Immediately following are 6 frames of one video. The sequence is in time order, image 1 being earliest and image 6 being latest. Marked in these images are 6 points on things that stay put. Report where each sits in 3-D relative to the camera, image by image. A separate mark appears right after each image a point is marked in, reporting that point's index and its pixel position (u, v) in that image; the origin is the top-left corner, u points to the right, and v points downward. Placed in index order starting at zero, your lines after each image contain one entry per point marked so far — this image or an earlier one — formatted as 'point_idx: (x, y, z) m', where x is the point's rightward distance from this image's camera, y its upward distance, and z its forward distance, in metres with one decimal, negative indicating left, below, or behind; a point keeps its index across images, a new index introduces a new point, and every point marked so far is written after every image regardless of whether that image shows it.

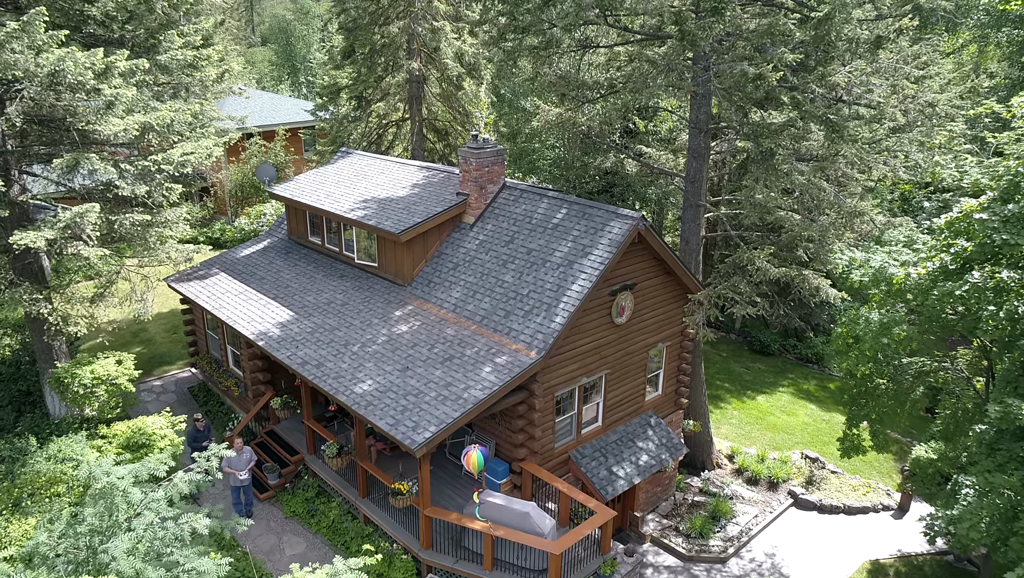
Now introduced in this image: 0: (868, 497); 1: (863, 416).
0: (+8.8, -5.2, +17.6) m
1: (+7.3, -2.7, +14.3) m
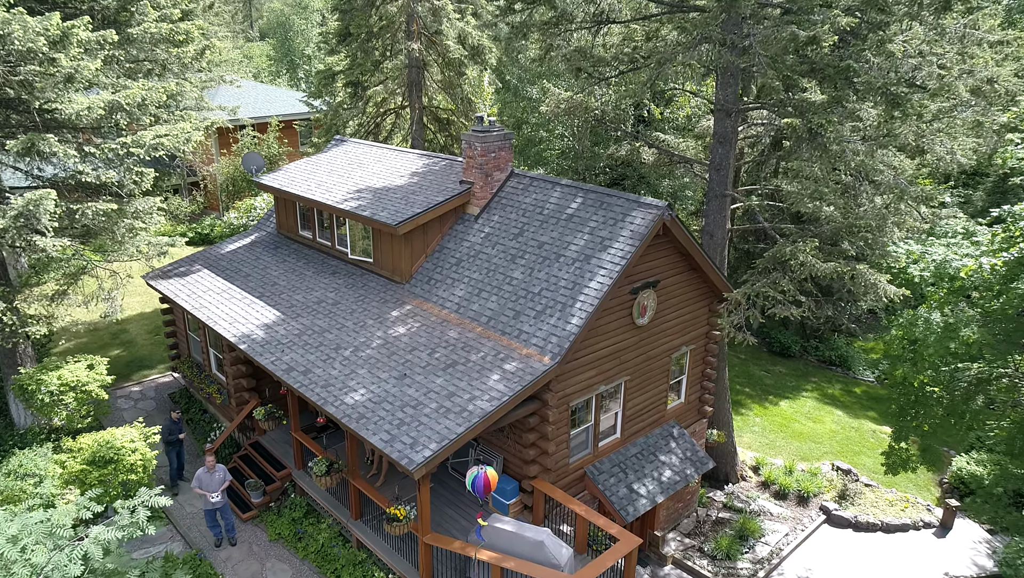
0: (+9.0, -5.1, +16.2) m
1: (+7.5, -2.7, +12.9) m
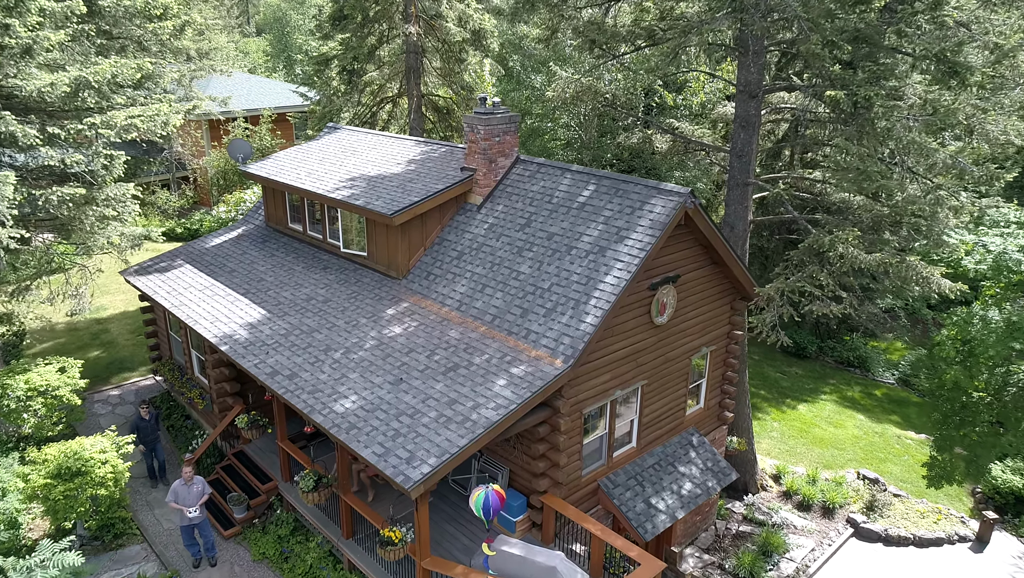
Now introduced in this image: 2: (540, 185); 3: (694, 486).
0: (+9.1, -5.0, +15.1) m
1: (+7.6, -2.6, +11.9) m
2: (+0.5, +1.8, +12.2) m
3: (+3.0, -3.3, +11.9) m
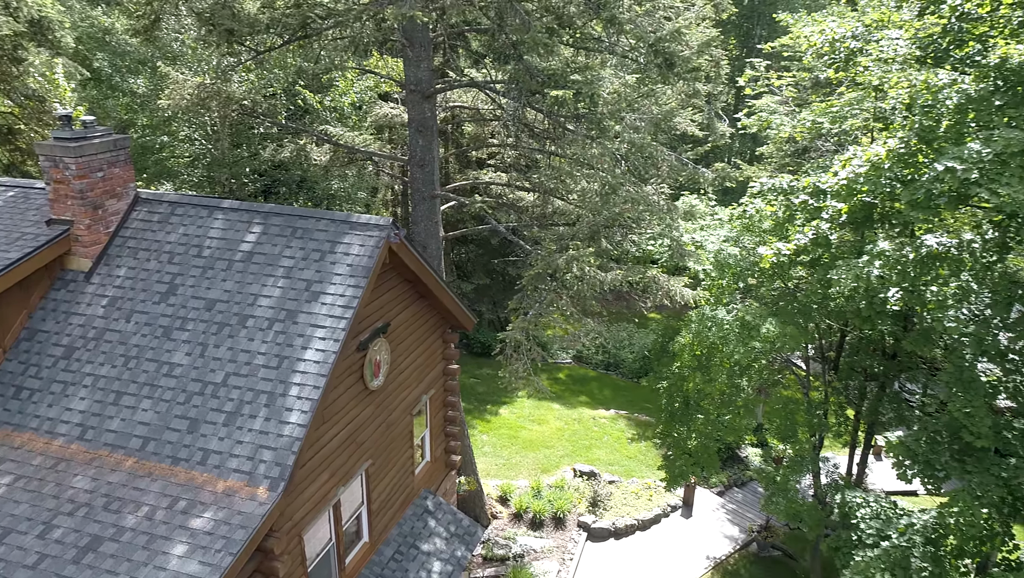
0: (+3.2, -4.7, +15.7) m
1: (+2.9, -2.5, +12.0) m
2: (-4.1, +0.7, +8.8) m
3: (-0.9, -3.8, +9.9) m
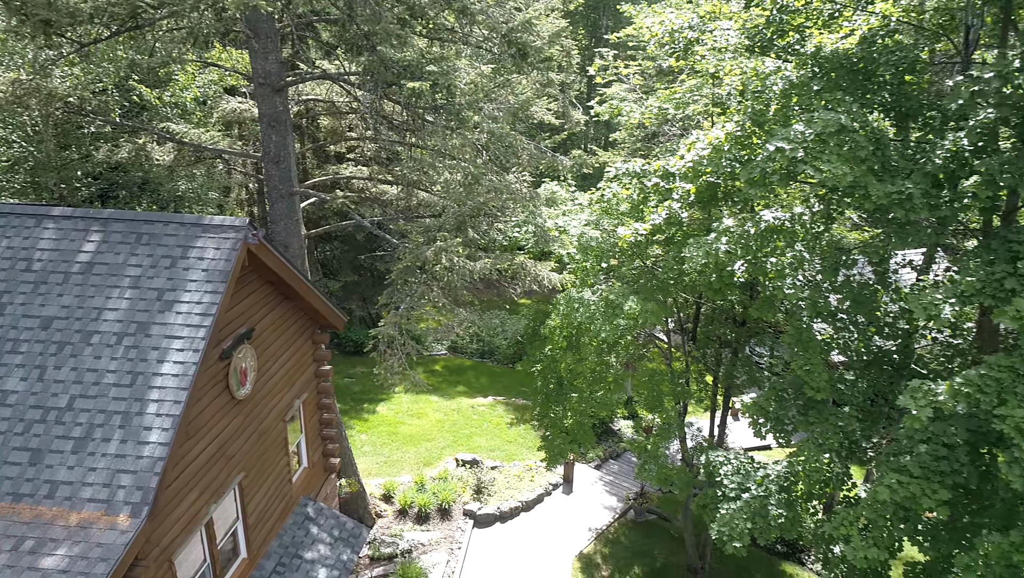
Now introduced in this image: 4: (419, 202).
0: (+0.6, -4.4, +16.1) m
1: (+0.9, -2.2, +12.4) m
2: (-5.7, +0.5, +7.9) m
3: (-2.5, -3.8, +9.7) m
4: (-1.6, +1.5, +12.4) m
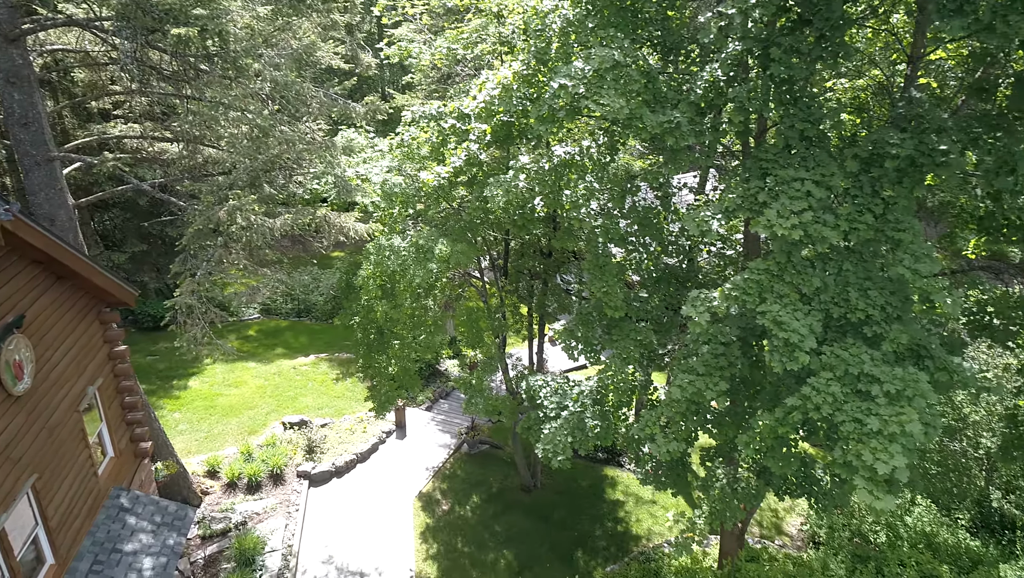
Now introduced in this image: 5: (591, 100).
0: (-3.2, -3.3, +16.1) m
1: (-2.2, -1.3, +12.4) m
2: (-7.6, +0.3, +6.3) m
3: (-4.6, -3.5, +9.1) m
4: (-4.9, +2.1, +11.5) m
5: (+1.0, +2.2, +8.3) m
